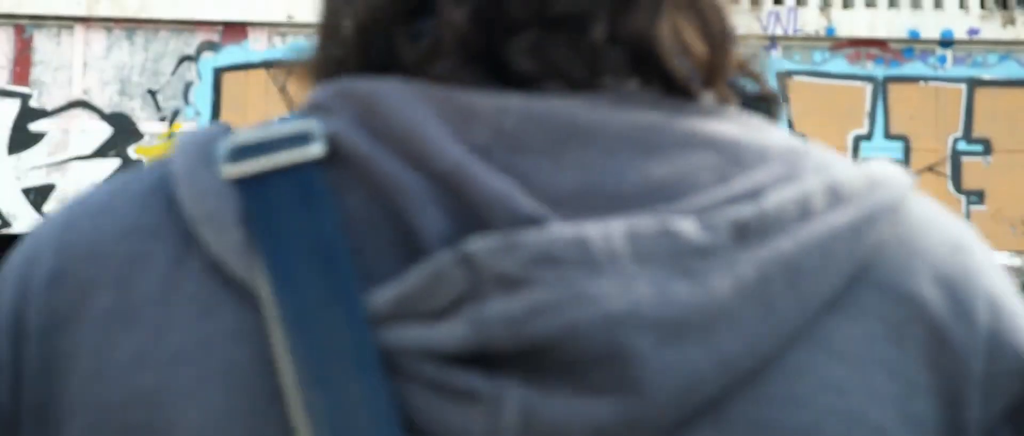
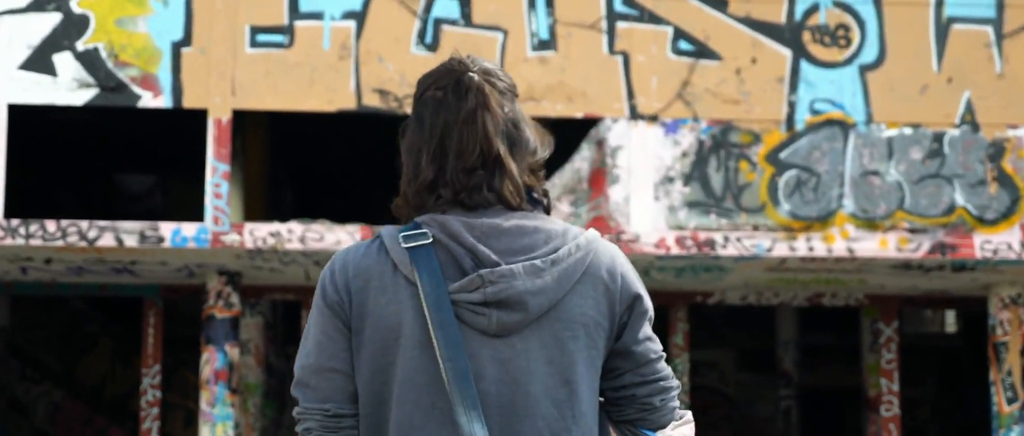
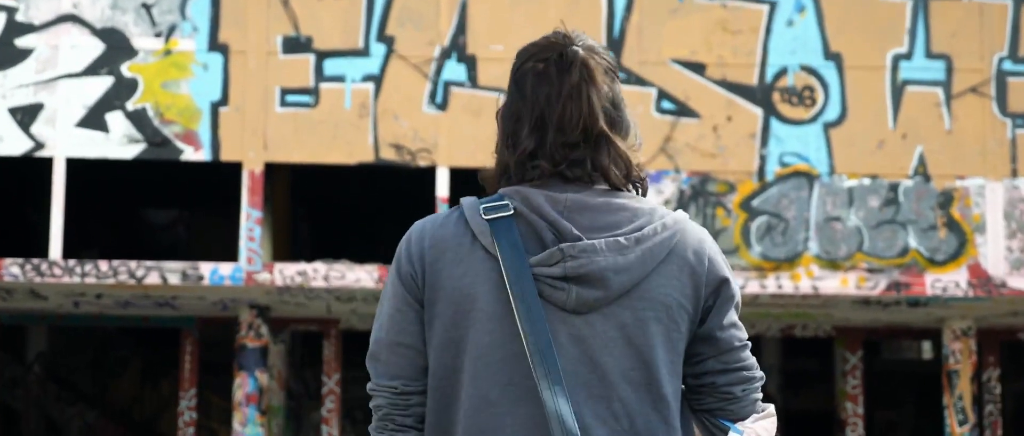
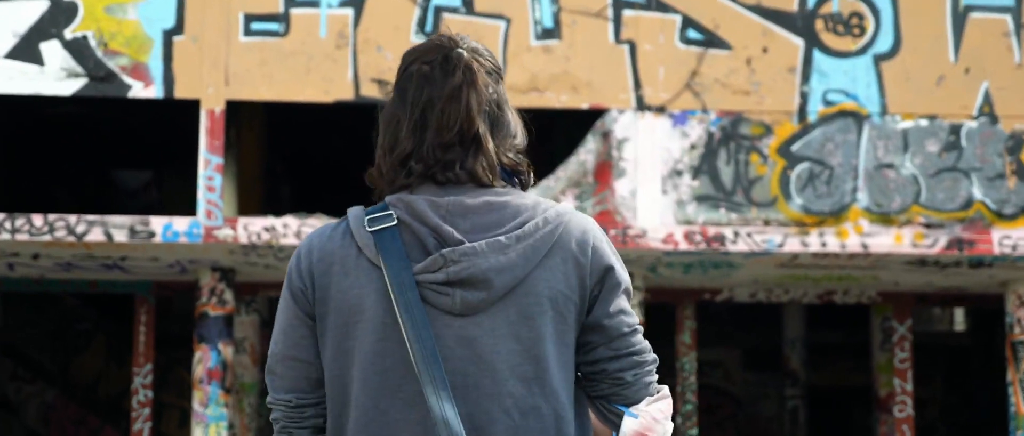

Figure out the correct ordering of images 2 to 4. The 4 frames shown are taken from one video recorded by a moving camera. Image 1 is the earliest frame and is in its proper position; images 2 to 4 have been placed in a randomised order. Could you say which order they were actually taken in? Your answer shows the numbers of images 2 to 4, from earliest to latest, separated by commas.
3, 2, 4
